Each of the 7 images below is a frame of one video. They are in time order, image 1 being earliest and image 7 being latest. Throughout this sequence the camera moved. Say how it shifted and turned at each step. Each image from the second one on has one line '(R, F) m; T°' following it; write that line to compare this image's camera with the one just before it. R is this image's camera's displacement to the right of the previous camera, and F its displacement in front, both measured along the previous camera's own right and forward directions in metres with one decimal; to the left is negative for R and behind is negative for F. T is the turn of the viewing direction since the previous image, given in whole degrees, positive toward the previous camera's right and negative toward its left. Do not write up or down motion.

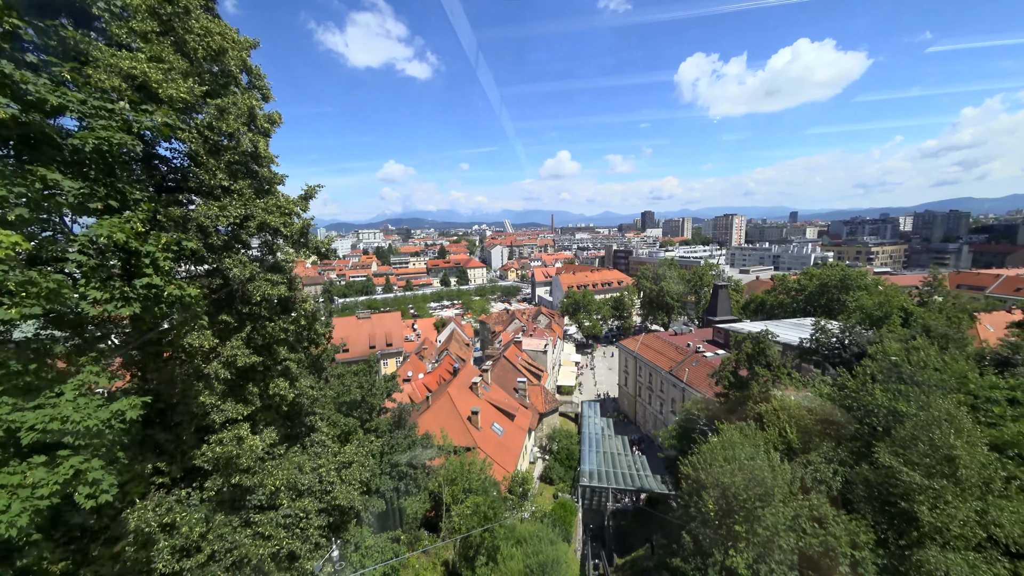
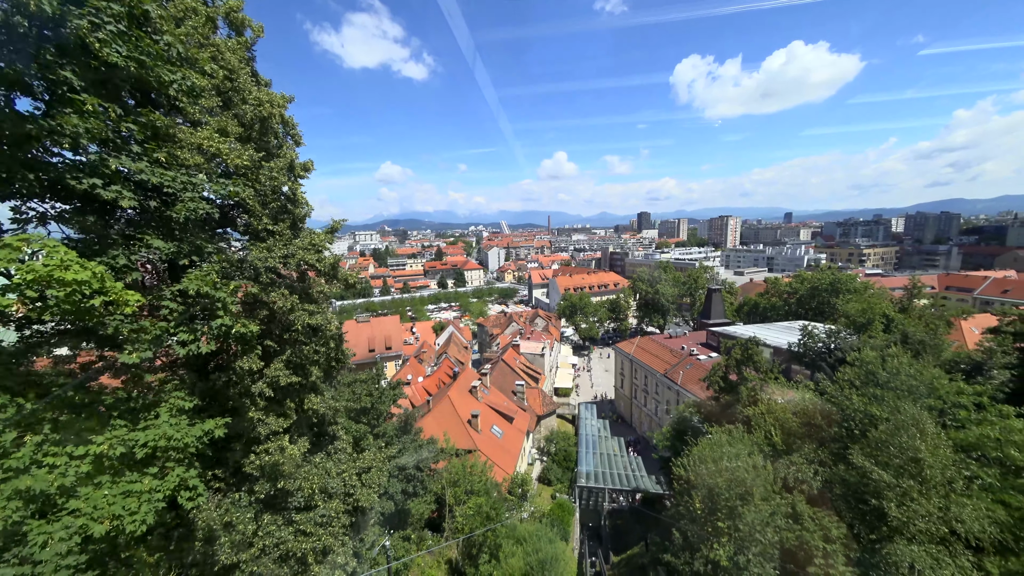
(-0.1, -0.5) m; 0°
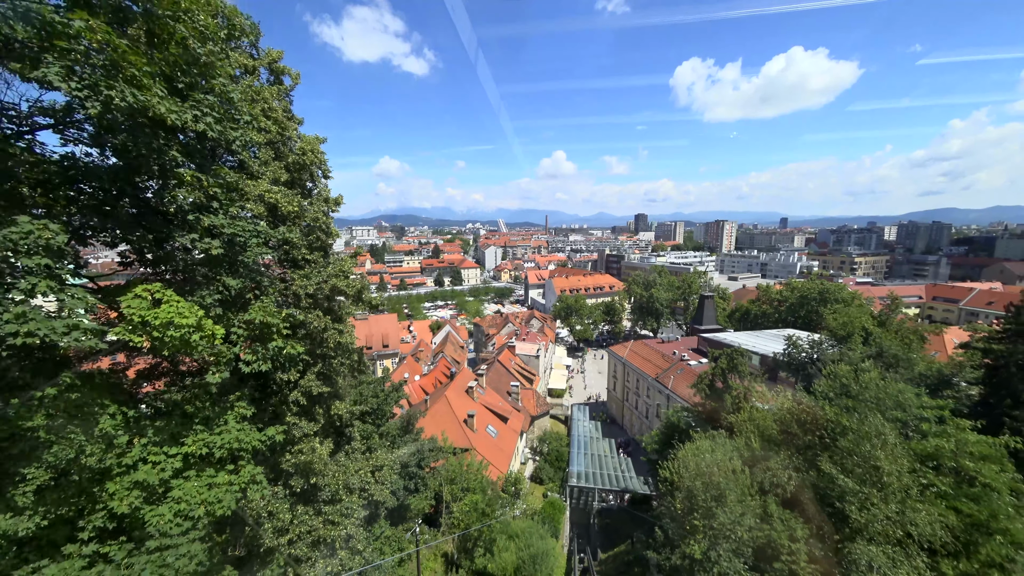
(-0.1, -0.6) m; +1°
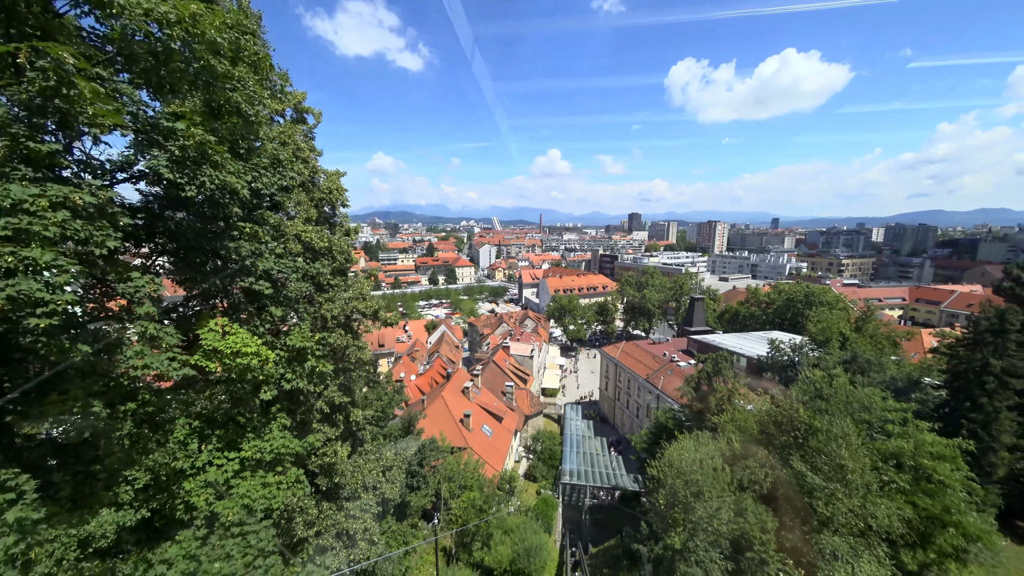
(-0.1, -0.6) m; +1°
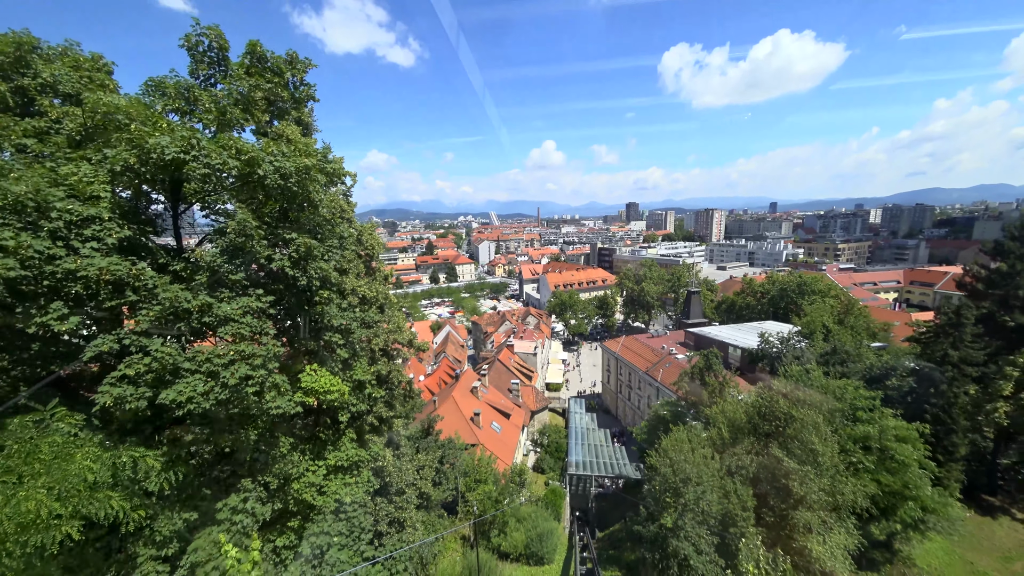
(-0.1, -1.1) m; 0°
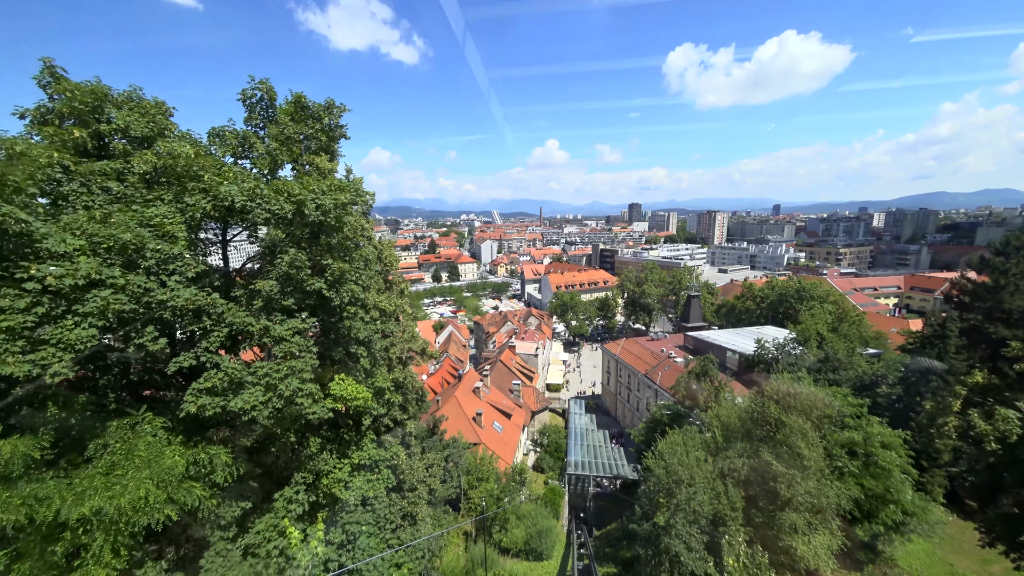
(-0.1, -0.5) m; 0°
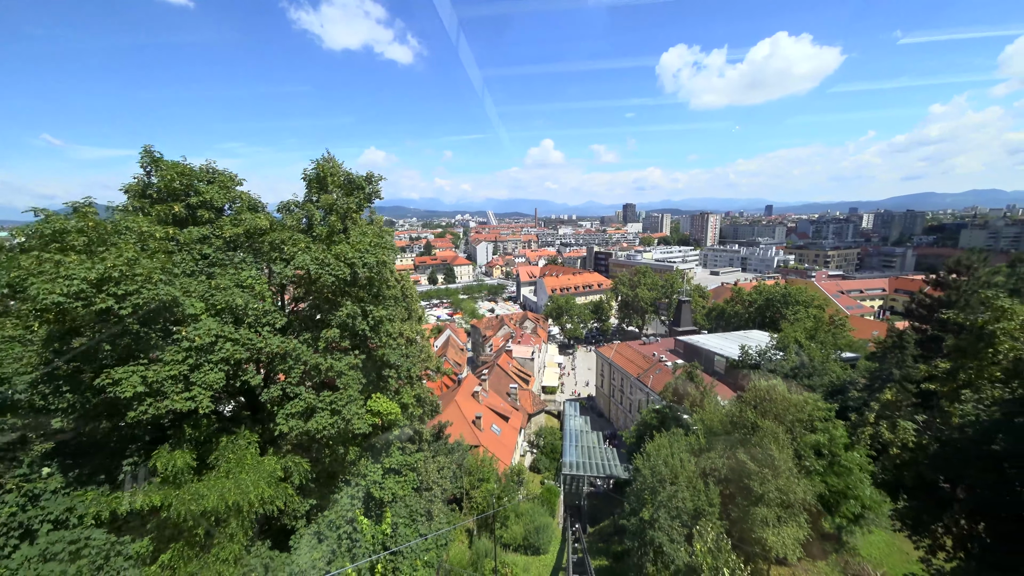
(-0.2, -1.1) m; +1°
